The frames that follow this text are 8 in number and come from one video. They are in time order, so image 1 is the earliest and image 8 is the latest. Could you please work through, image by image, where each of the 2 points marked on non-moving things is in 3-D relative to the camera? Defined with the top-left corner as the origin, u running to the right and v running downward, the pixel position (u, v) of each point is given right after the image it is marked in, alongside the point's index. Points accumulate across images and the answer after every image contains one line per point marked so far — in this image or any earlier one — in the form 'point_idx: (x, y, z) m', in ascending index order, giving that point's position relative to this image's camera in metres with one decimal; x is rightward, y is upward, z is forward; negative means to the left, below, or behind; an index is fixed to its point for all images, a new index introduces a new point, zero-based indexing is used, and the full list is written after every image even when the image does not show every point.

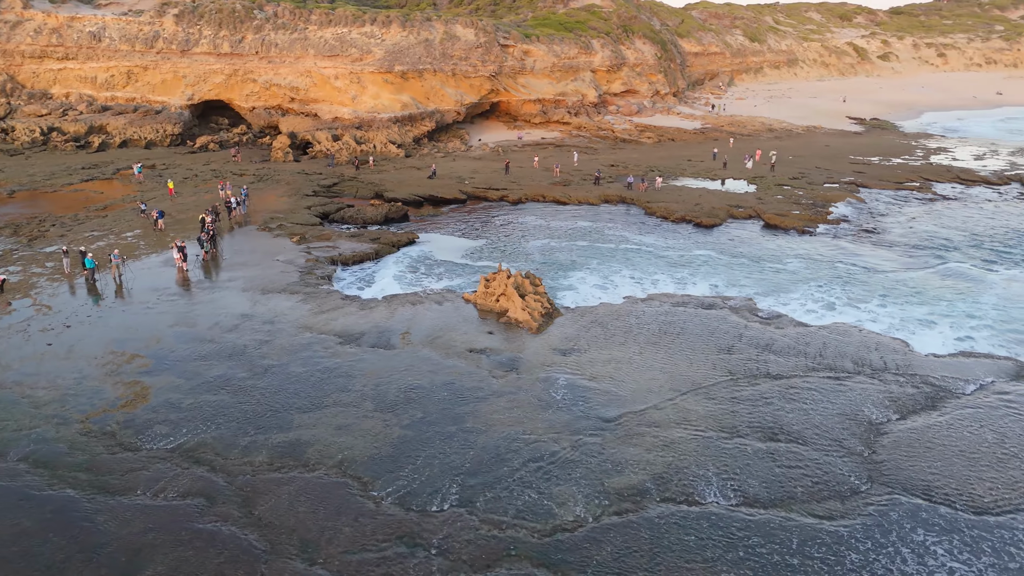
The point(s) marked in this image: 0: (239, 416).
0: (-3.5, -1.6, +9.5) m
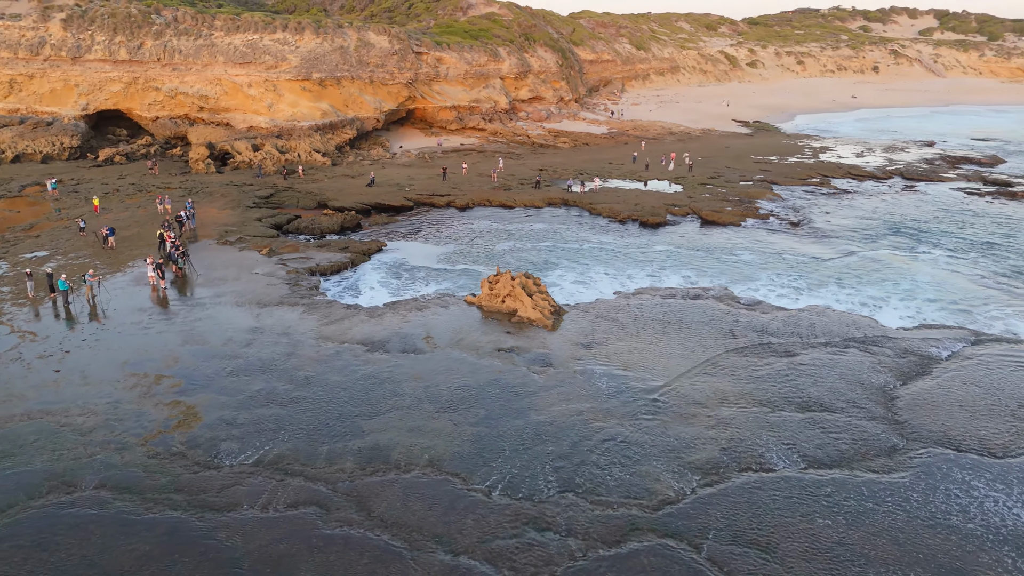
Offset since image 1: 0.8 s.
0: (-2.6, -1.7, +9.5) m
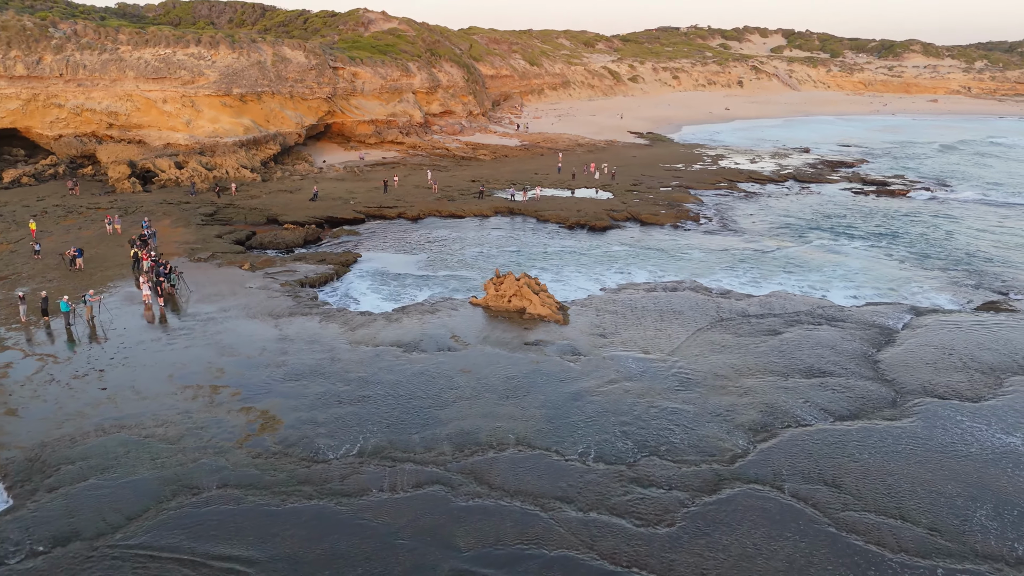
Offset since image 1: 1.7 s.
0: (-1.7, -1.8, +10.0) m
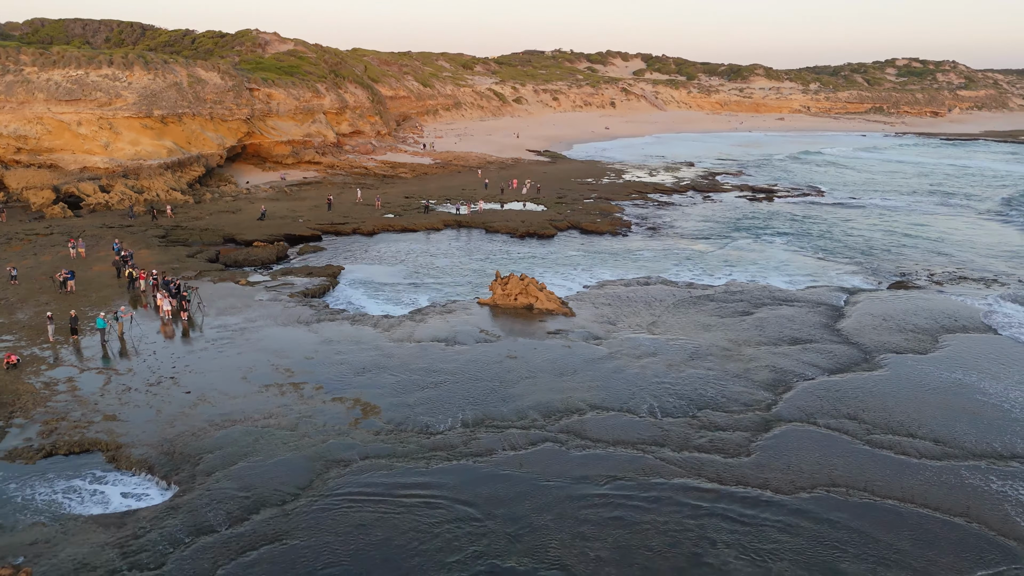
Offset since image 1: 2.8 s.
0: (-0.7, -1.7, +11.3) m
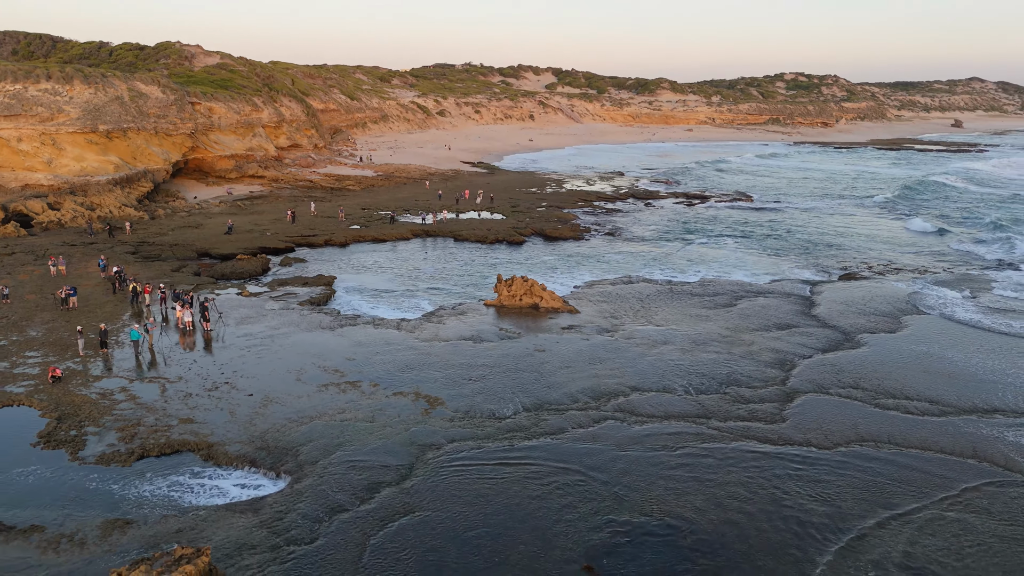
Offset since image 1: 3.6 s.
0: (+0.1, -1.6, +12.3) m
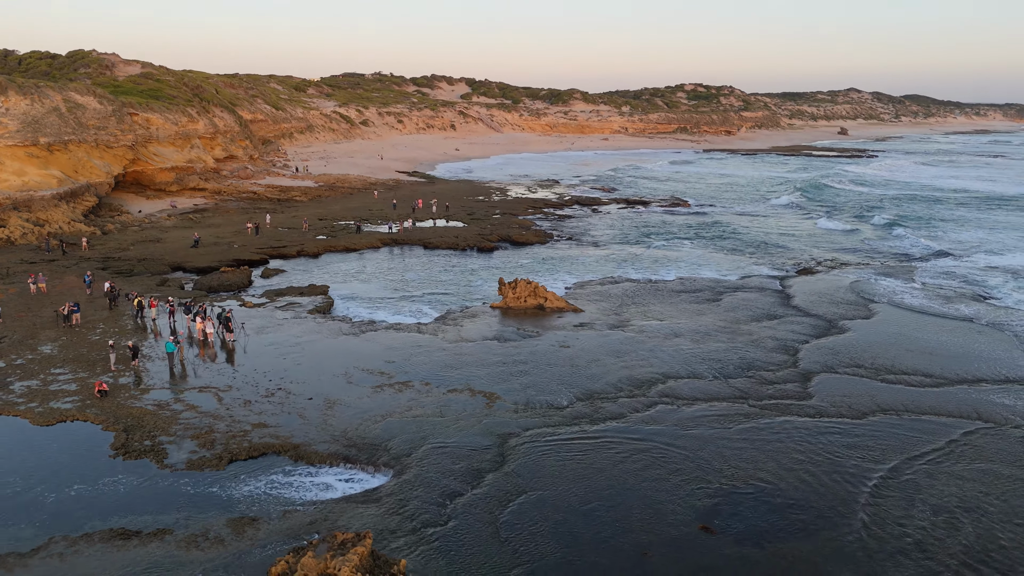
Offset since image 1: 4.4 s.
0: (+0.9, -1.6, +13.1) m
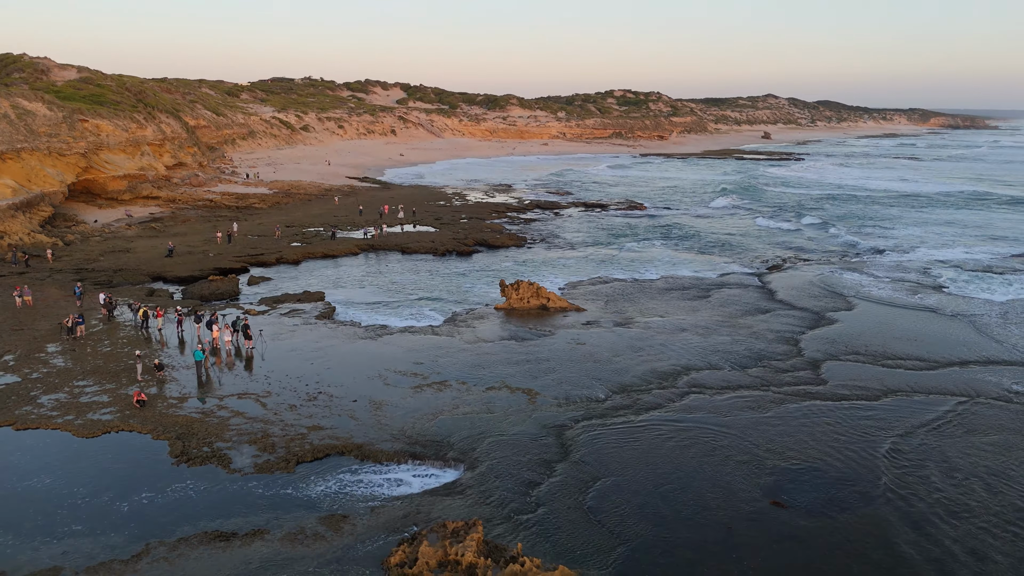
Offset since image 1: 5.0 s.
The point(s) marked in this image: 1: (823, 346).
0: (+1.4, -1.6, +13.7) m
1: (+6.4, -1.2, +15.3) m
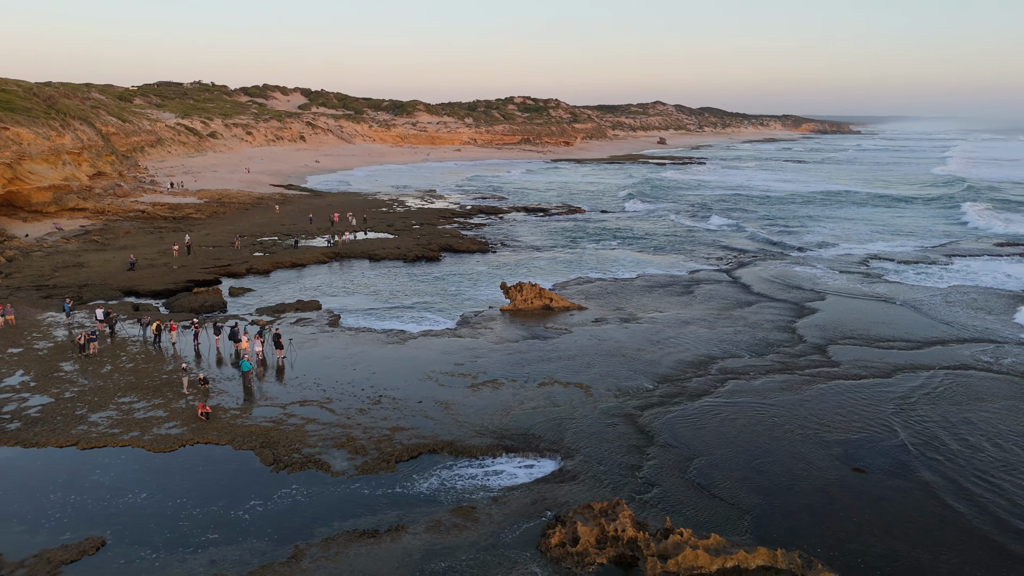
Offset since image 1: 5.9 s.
0: (+2.2, -1.5, +14.5) m
1: (+6.9, -1.0, +16.8) m
